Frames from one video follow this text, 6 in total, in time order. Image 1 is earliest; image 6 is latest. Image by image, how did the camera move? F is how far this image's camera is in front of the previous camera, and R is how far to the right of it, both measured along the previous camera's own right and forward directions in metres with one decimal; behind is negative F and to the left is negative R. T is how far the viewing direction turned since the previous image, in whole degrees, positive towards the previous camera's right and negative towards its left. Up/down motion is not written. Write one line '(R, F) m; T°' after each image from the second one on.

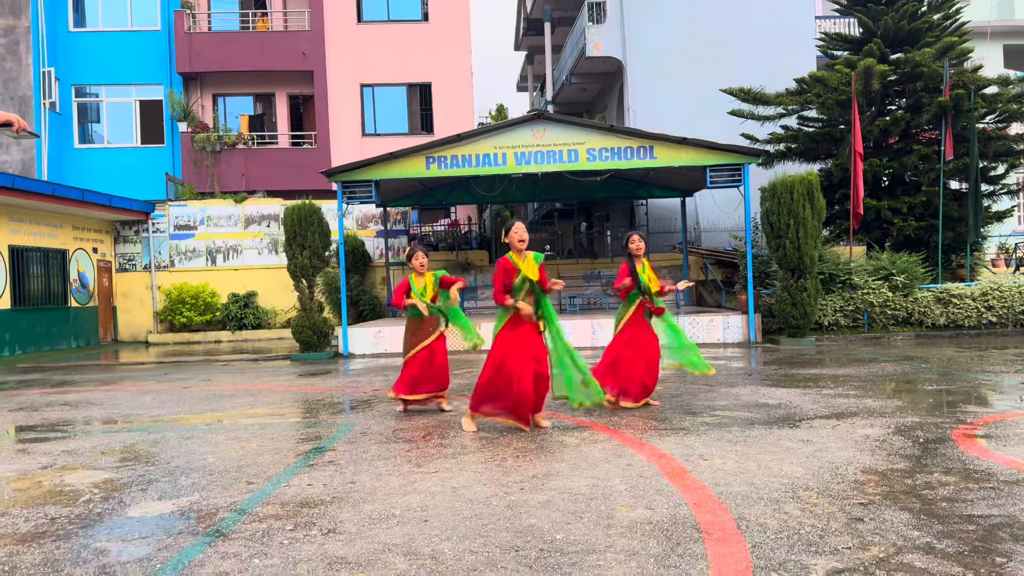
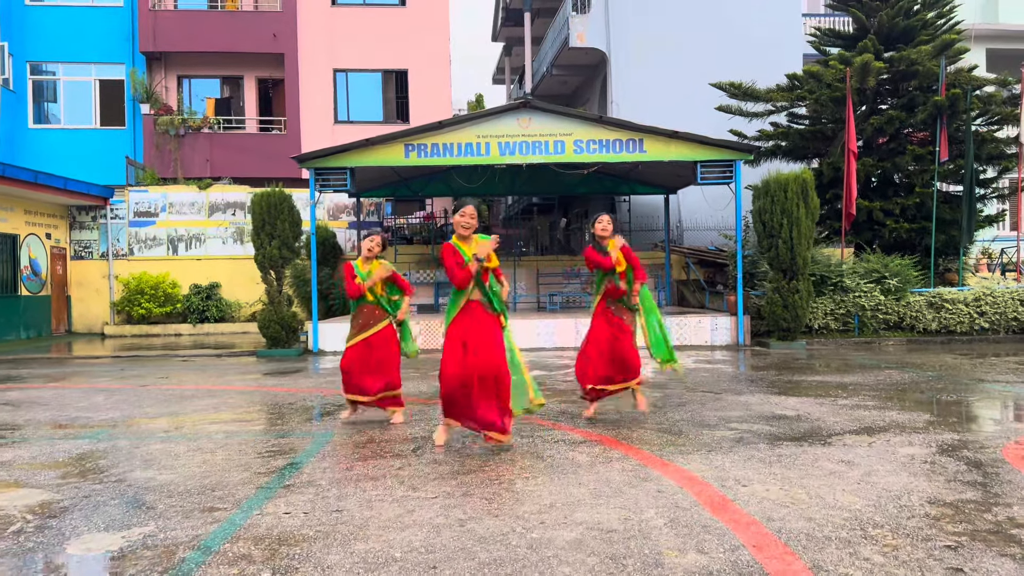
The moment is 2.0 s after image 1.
(-0.2, +0.6) m; +2°
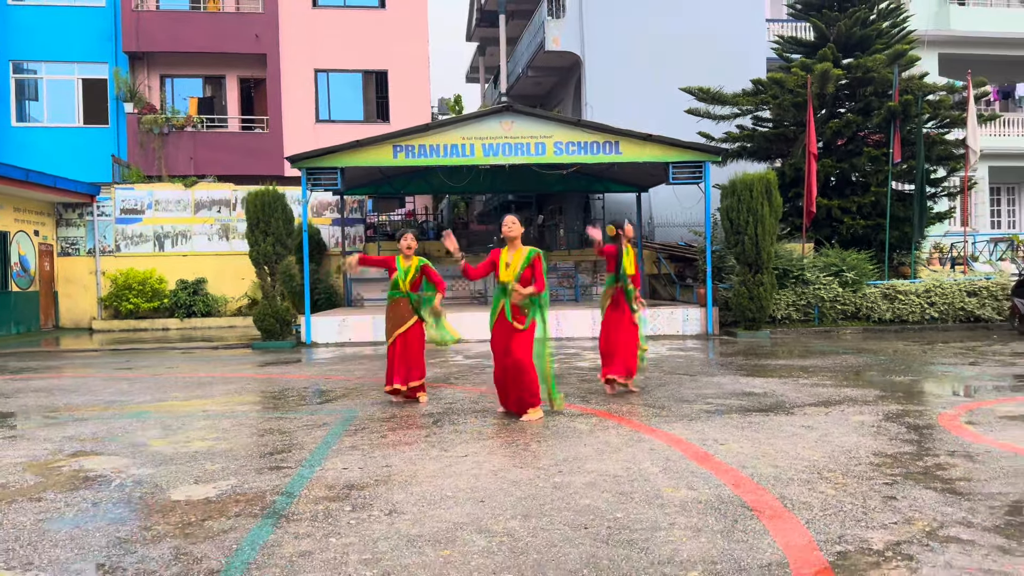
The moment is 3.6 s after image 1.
(-0.2, -0.6) m; +2°
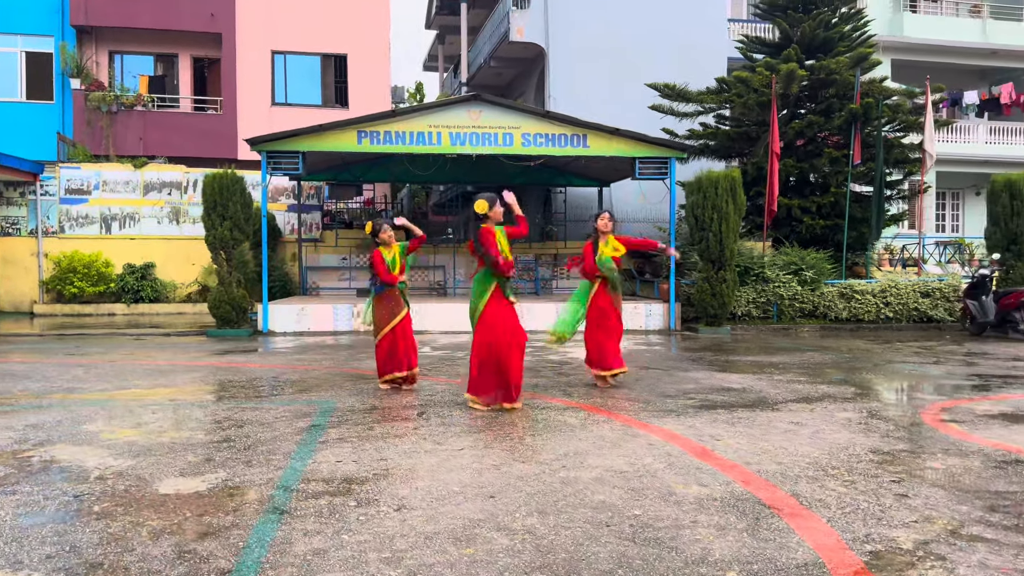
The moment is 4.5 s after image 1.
(-0.2, +0.1) m; +4°
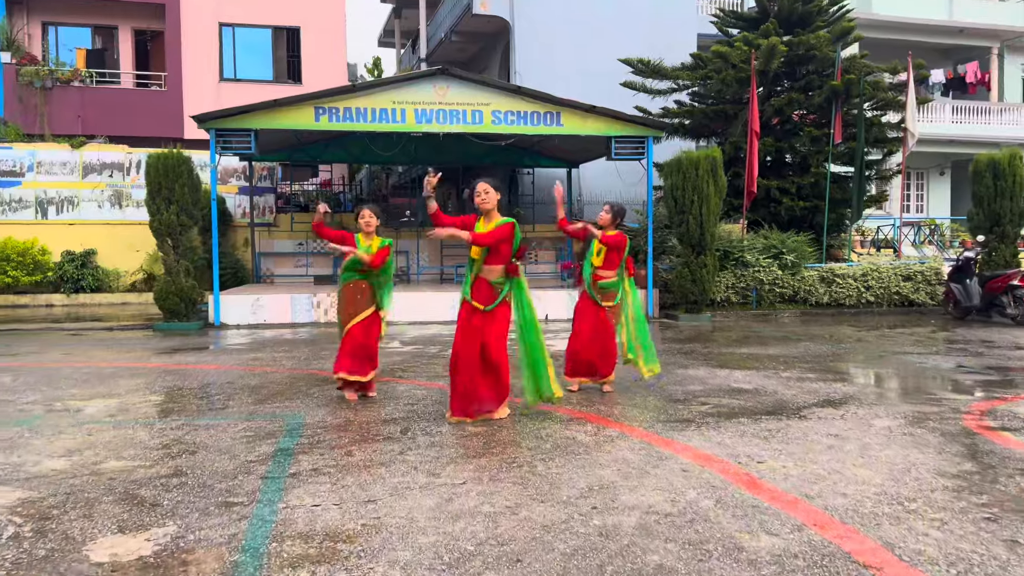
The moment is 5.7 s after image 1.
(-0.2, +0.7) m; +3°
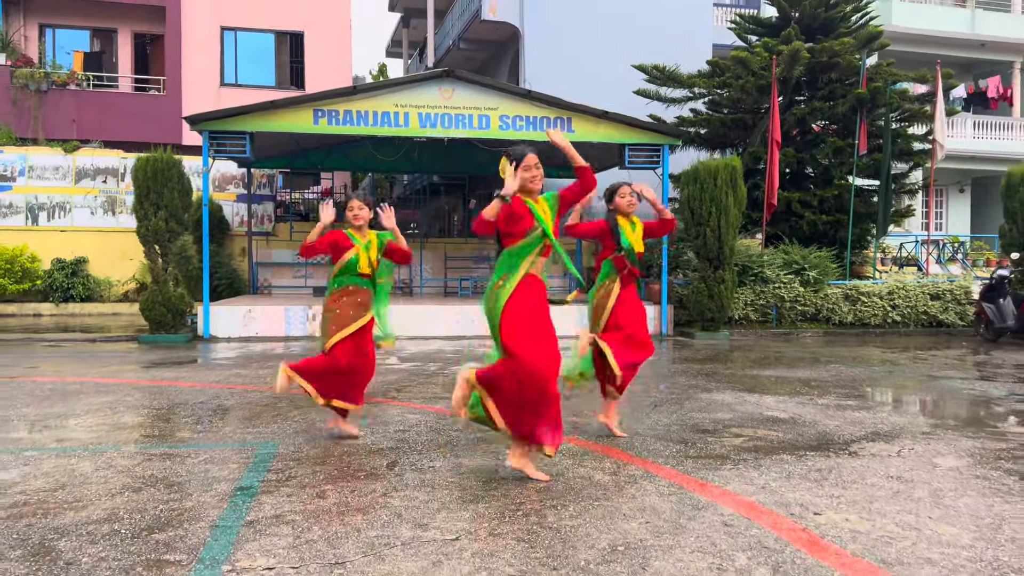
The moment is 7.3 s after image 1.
(0.0, +0.6) m; 0°
